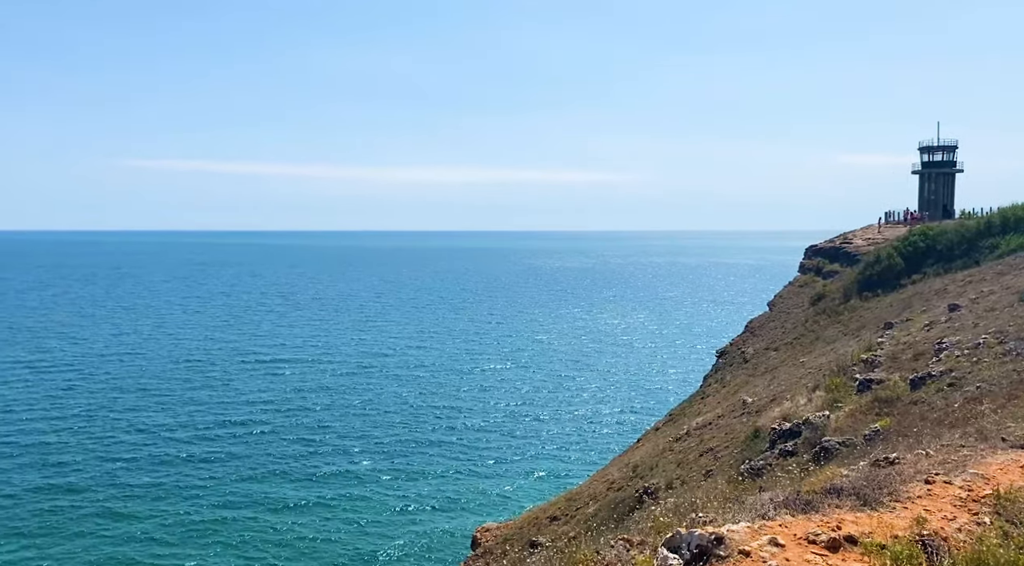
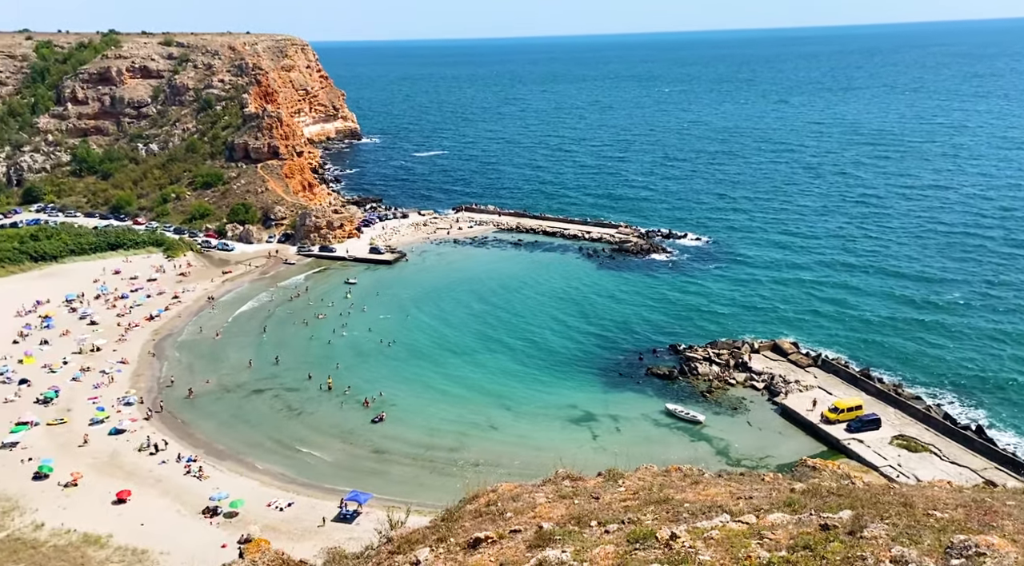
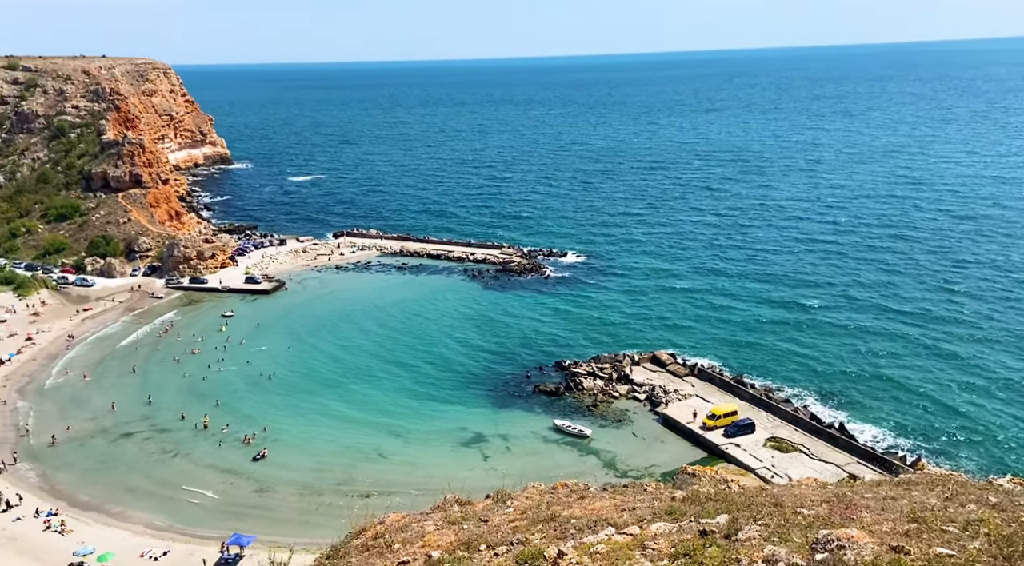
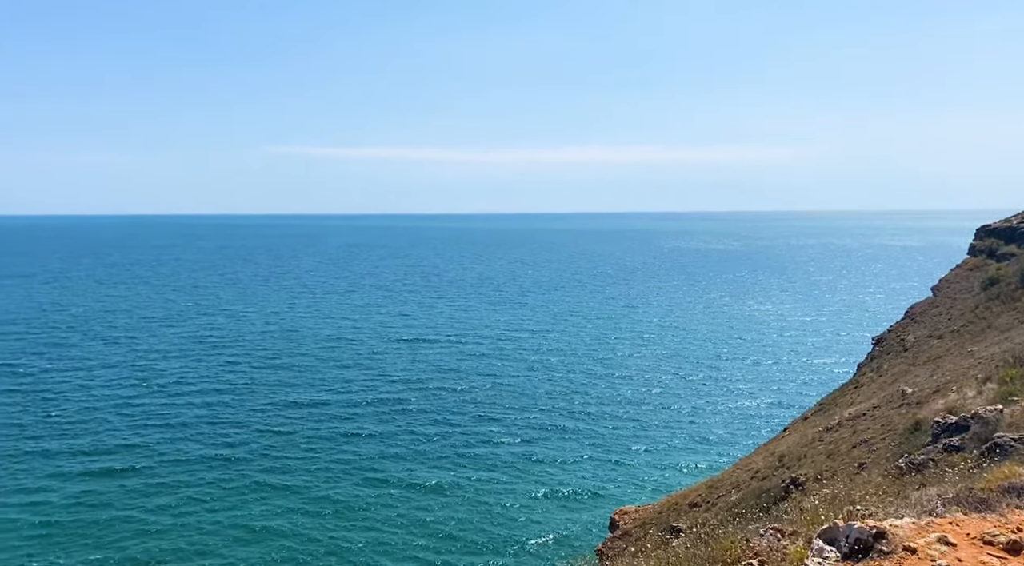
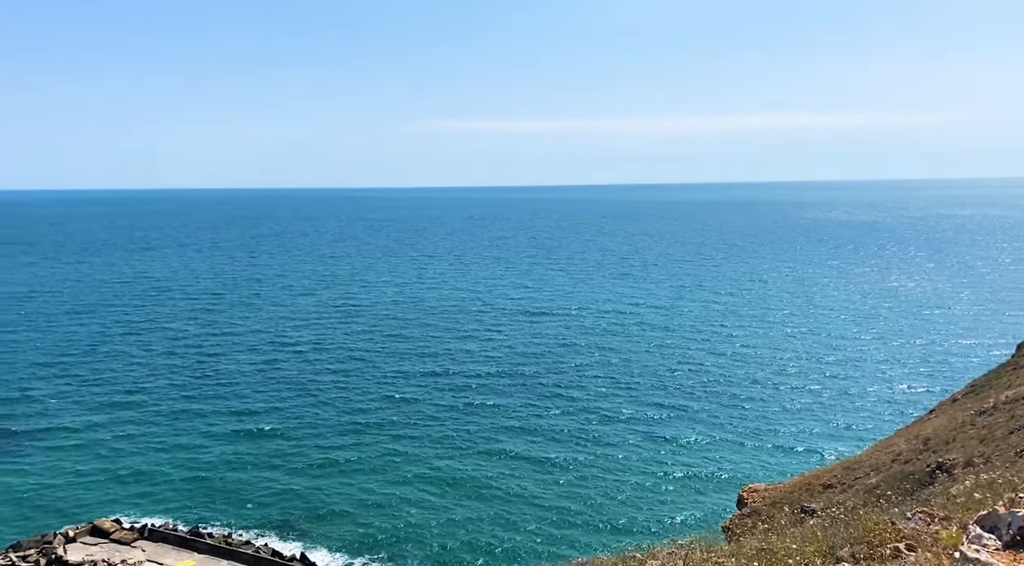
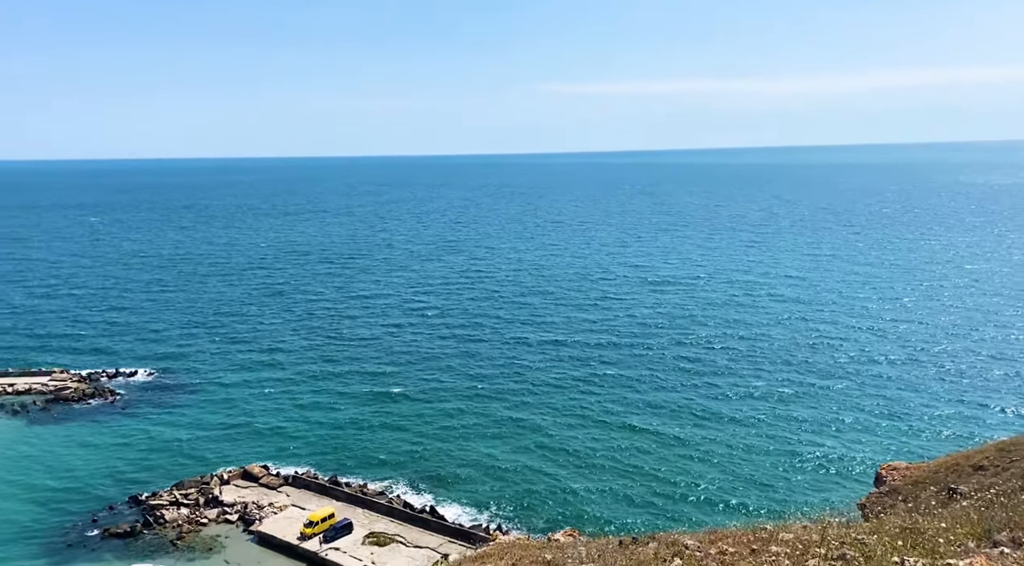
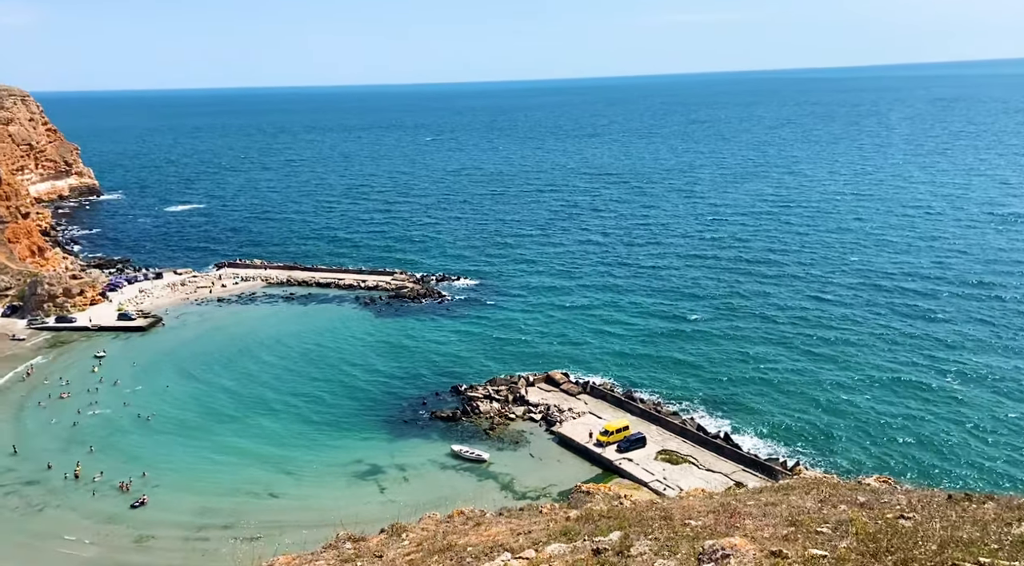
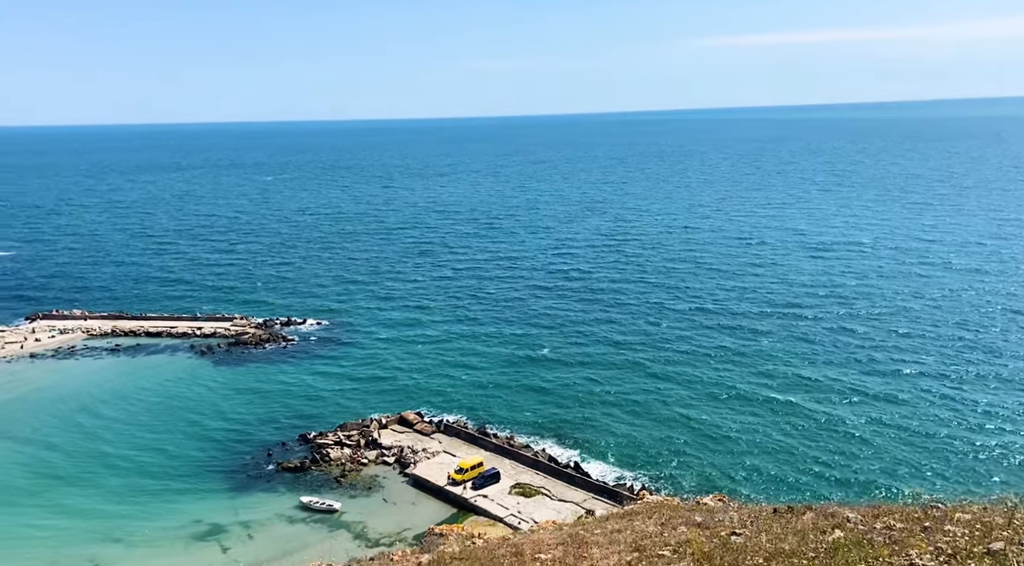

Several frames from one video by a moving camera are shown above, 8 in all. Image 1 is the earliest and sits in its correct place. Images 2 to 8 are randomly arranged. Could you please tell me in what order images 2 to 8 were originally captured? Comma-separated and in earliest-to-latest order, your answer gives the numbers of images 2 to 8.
4, 5, 6, 8, 7, 3, 2
